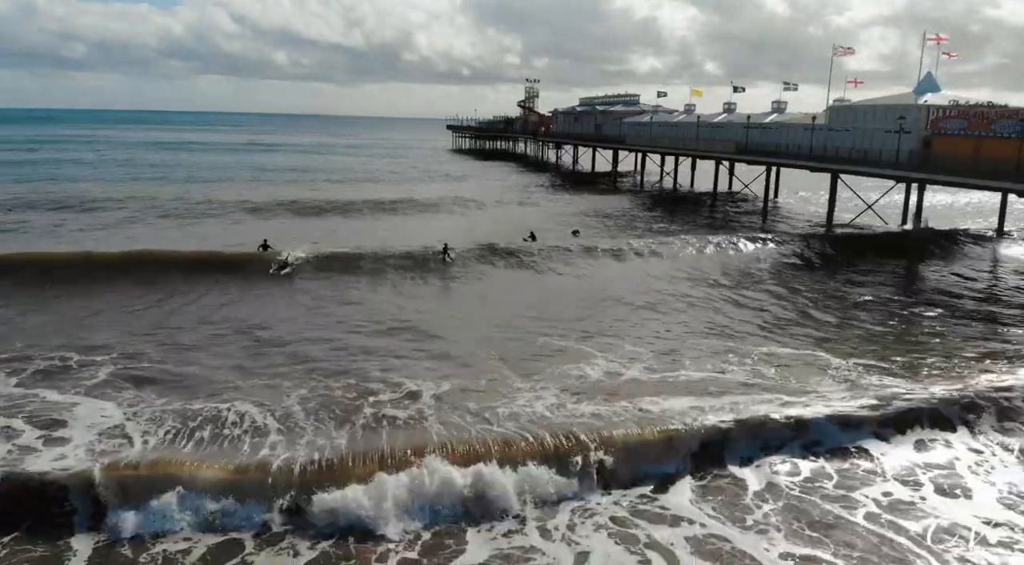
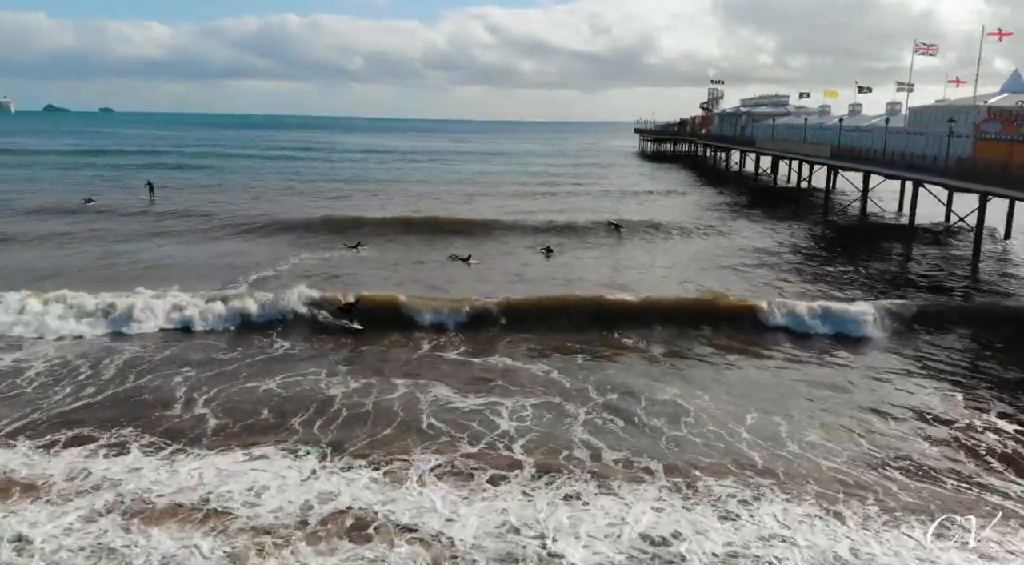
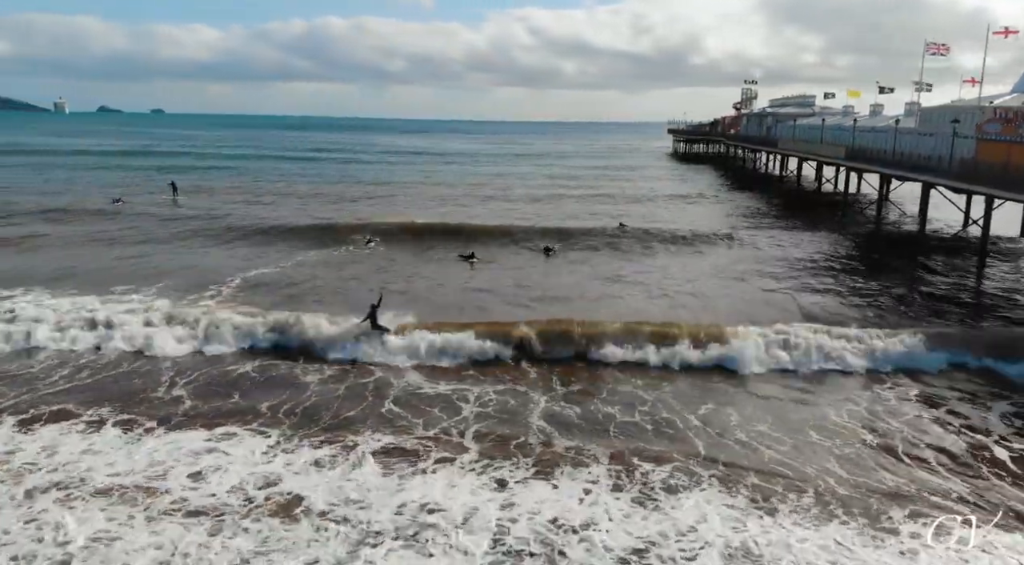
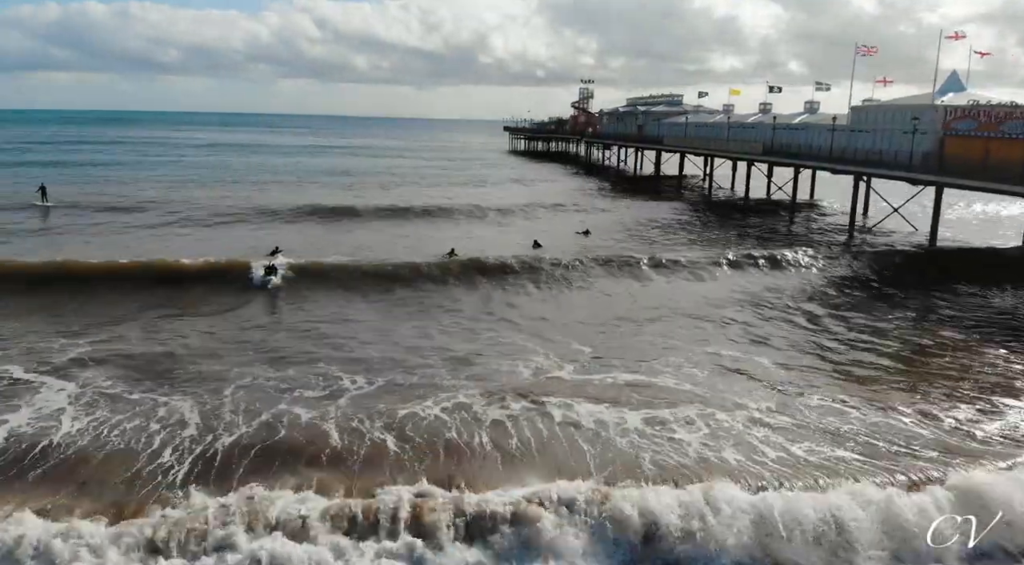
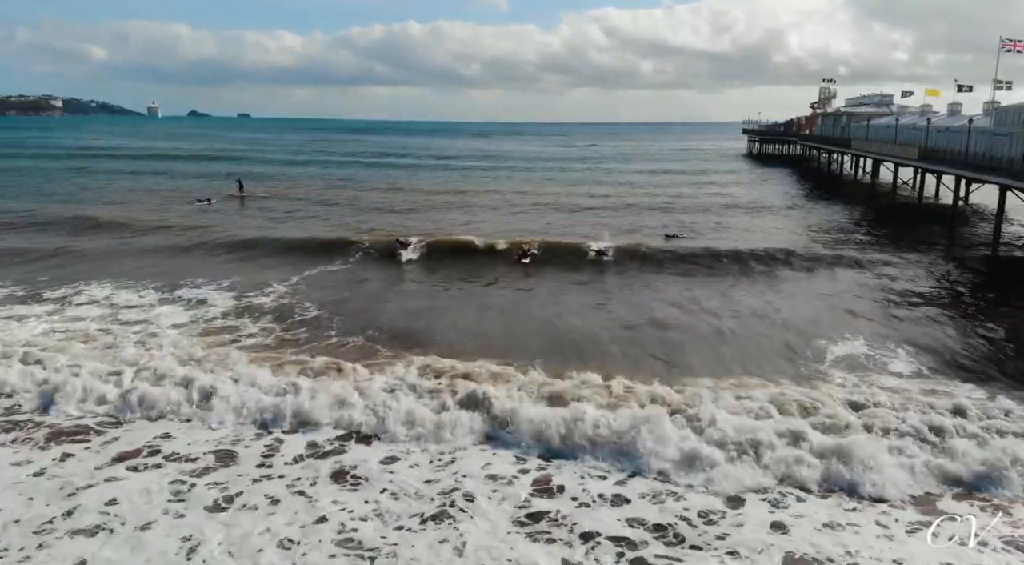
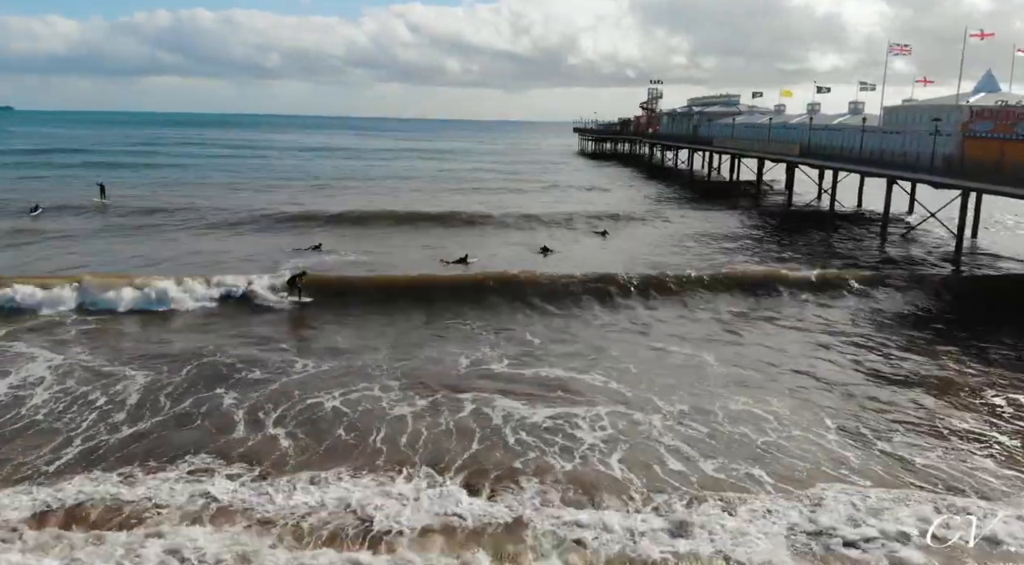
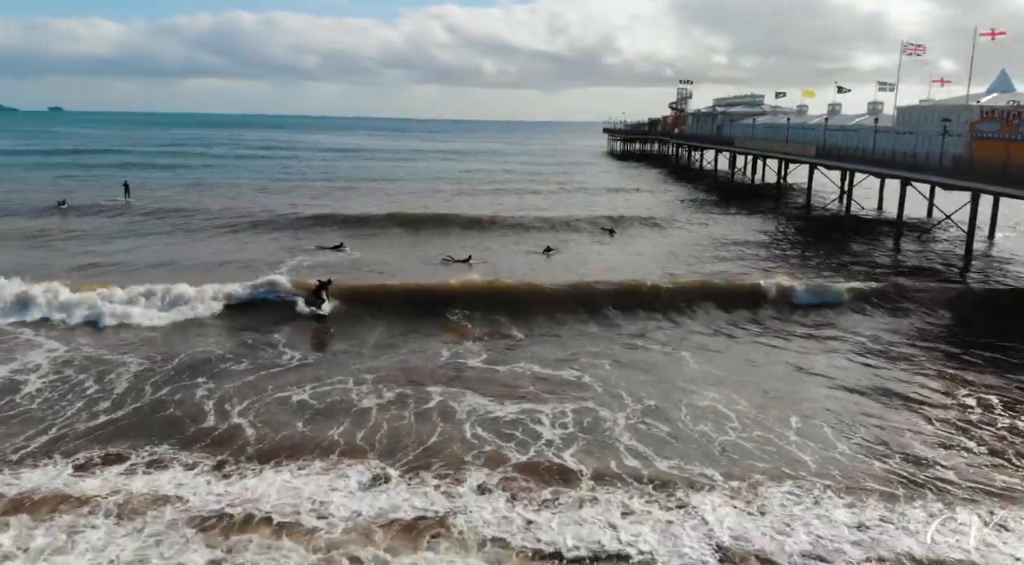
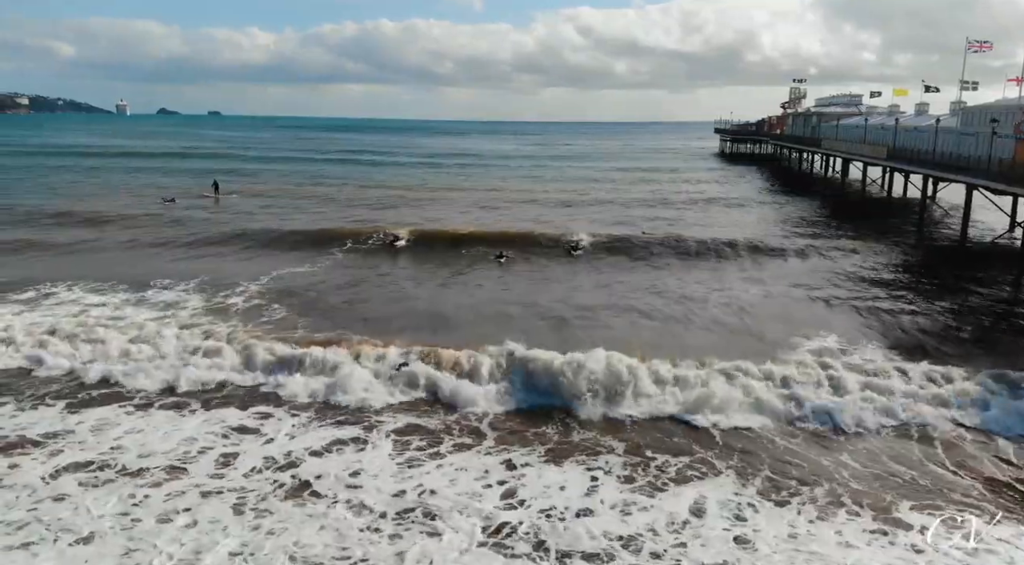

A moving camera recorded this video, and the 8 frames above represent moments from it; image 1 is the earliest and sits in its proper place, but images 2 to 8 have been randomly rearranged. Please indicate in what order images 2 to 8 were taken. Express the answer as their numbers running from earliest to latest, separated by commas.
4, 6, 7, 2, 3, 8, 5
